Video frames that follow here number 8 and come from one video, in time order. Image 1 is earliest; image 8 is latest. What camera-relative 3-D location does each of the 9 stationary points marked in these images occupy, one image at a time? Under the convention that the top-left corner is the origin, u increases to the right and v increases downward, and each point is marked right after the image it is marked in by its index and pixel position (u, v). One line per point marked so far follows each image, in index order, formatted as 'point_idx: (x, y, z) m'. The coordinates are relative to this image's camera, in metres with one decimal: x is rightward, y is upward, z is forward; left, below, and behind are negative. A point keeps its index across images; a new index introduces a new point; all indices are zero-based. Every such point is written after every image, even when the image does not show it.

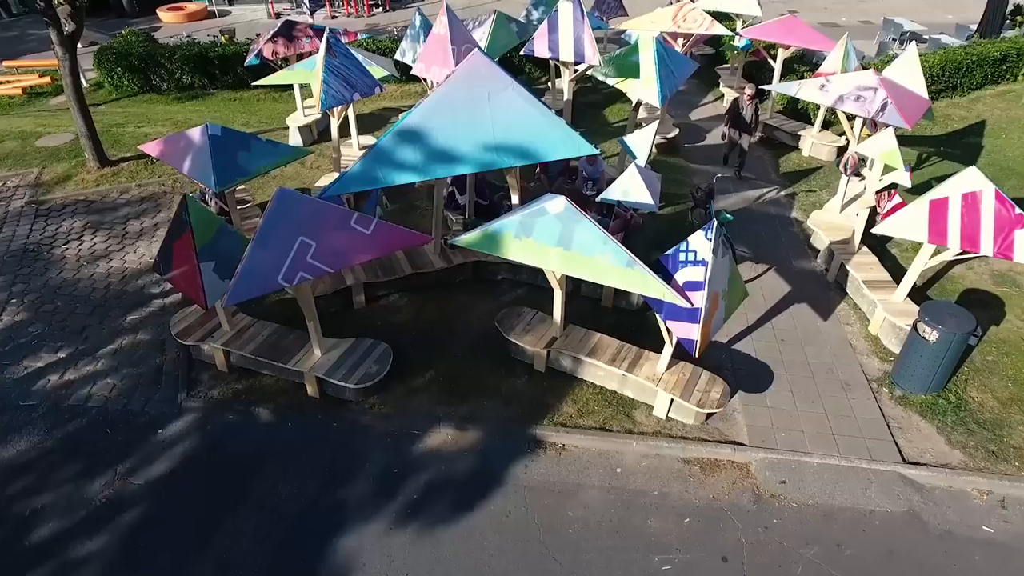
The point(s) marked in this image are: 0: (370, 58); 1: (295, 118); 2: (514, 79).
0: (-3.0, +4.8, +13.5) m
1: (-5.2, +4.1, +15.5) m
2: (0.0, +3.1, +9.6) m
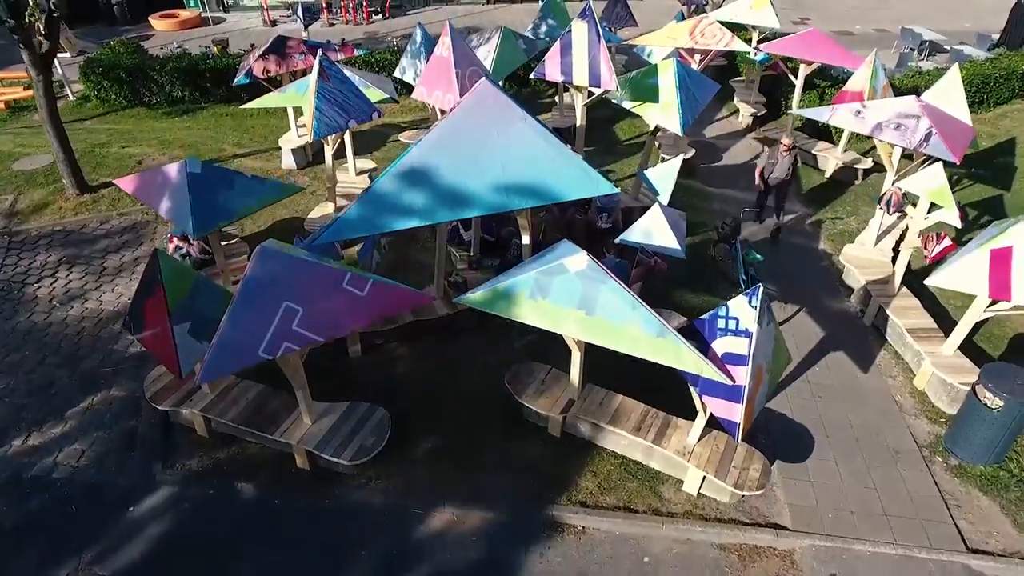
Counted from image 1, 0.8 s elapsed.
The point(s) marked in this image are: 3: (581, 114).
0: (-2.9, +4.1, +12.6) m
1: (-5.1, +3.4, +14.6) m
2: (+0.2, +2.4, +8.7) m
3: (+1.2, +3.1, +11.4) m
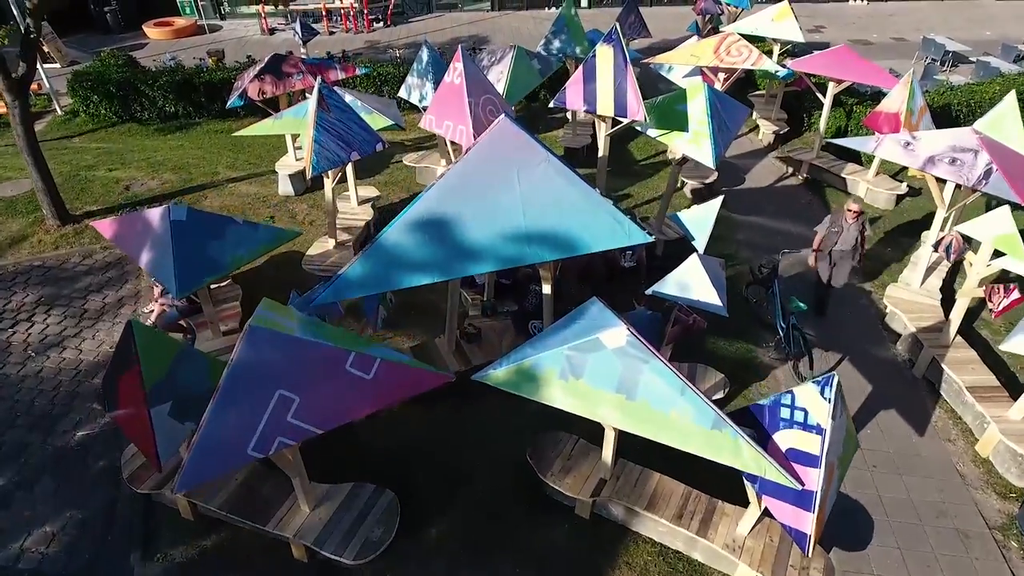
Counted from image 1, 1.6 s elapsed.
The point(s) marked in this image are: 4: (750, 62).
0: (-2.6, +3.4, +11.7) m
1: (-4.8, +2.7, +13.7) m
2: (+0.4, +1.6, +7.8) m
3: (+1.5, +2.3, +10.5) m
4: (+5.0, +4.7, +13.5) m
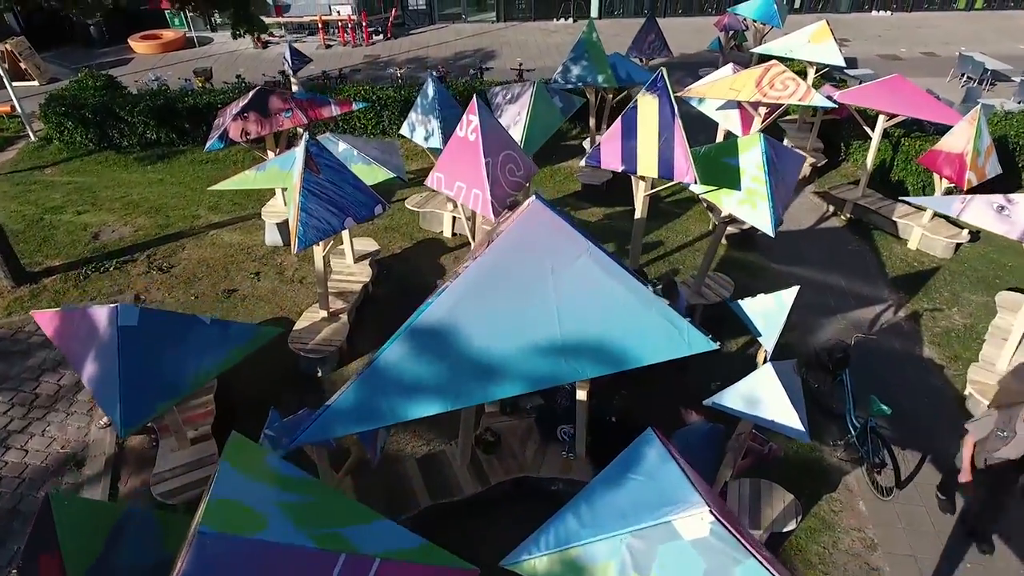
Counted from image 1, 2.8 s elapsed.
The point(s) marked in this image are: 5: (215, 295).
0: (-2.3, +2.2, +10.1) m
1: (-4.5, +1.5, +12.1) m
2: (+0.8, +0.5, +6.3) m
3: (+1.8, +1.2, +9.0) m
4: (+5.3, +3.5, +11.9) m
5: (-5.0, -0.1, +10.9) m
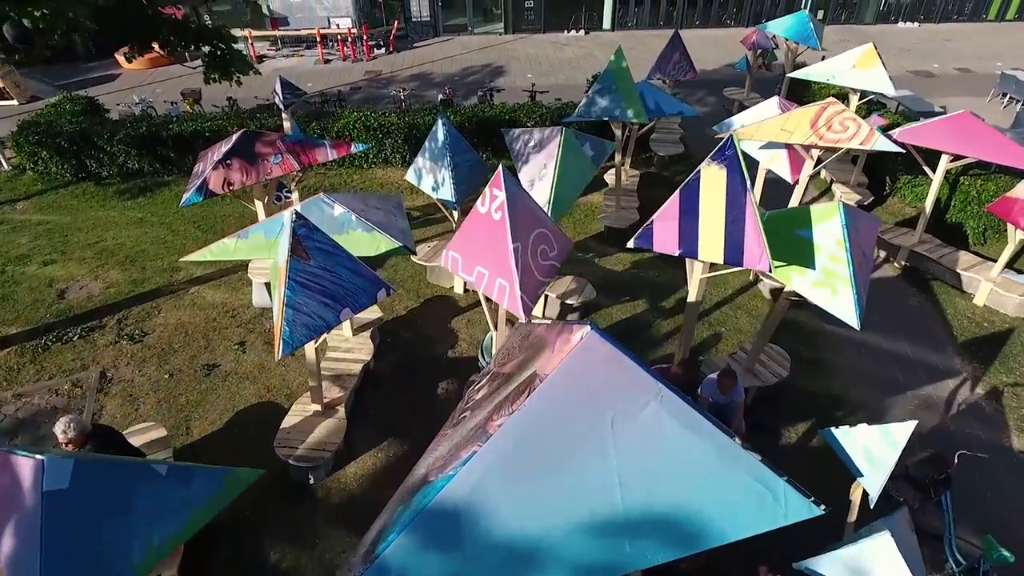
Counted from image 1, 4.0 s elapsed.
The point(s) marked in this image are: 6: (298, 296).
0: (-1.9, +1.1, +8.7) m
1: (-4.2, +0.4, +10.7) m
2: (+1.1, -0.7, +4.8) m
3: (+2.1, 0.0, +7.5) m
4: (+5.6, +2.4, +10.5) m
5: (-4.7, -1.2, +9.5) m
6: (-2.2, -0.1, +6.6) m
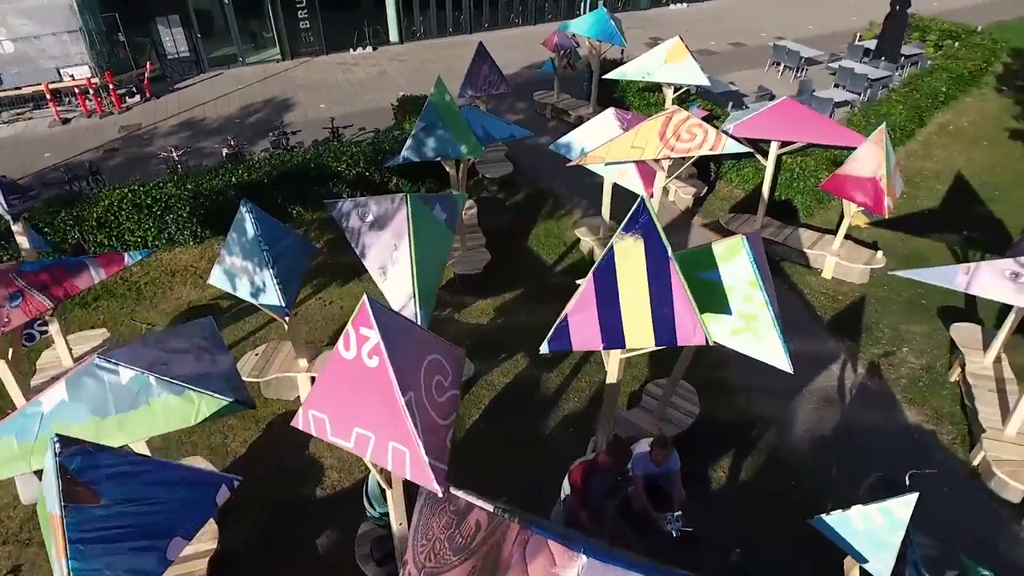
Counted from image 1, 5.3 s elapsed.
0: (-3.4, -0.7, +6.3) m
1: (-5.8, -1.9, +7.7) m
2: (+0.9, -1.6, +3.4) m
3: (+1.0, -0.8, +6.3) m
4: (+3.0, +2.2, +10.0) m
5: (-5.7, -3.5, +6.4) m
6: (-2.8, -1.8, +4.3) m
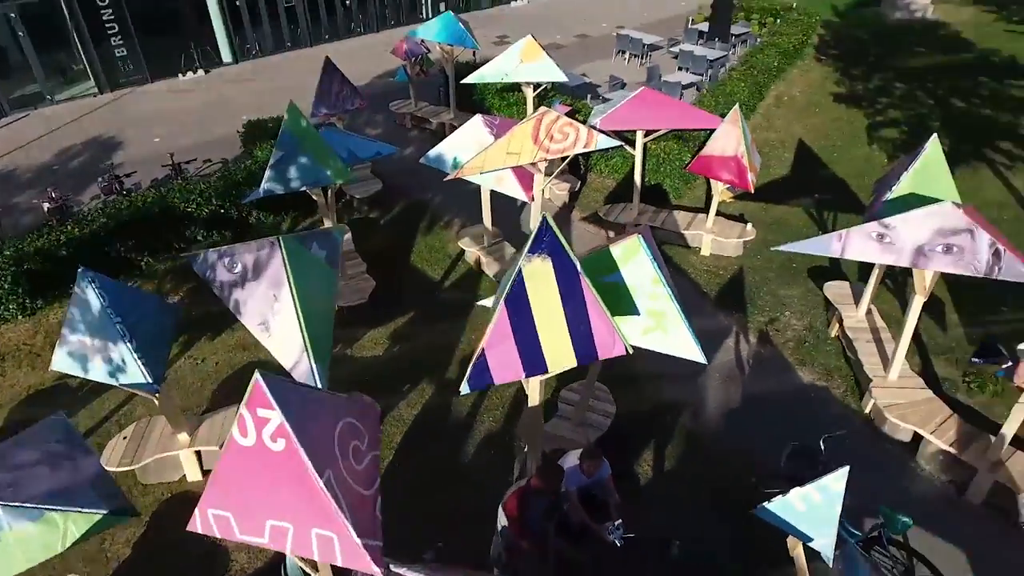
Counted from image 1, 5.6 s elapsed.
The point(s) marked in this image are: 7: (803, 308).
0: (-4.0, -1.5, +5.2) m
1: (-6.5, -3.1, +6.1) m
2: (+0.8, -1.7, +3.2) m
3: (+0.3, -1.0, +6.0) m
4: (+1.1, +2.2, +10.0) m
5: (-5.9, -4.7, +5.0) m
6: (-2.9, -2.5, +3.3) m
7: (+4.9, -0.6, +10.9) m
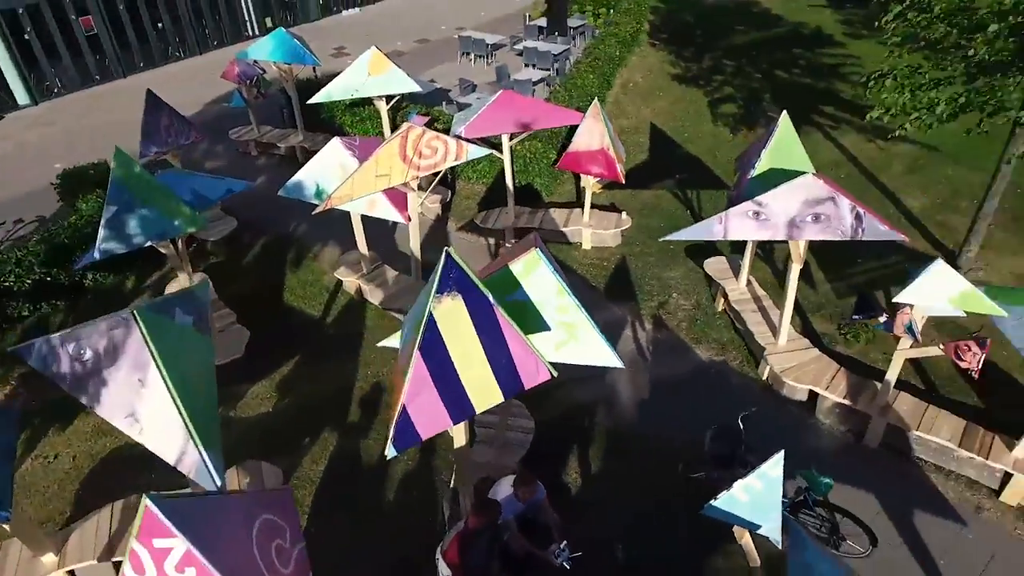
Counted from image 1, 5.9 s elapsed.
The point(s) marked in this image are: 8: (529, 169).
0: (-4.3, -2.5, +4.0) m
1: (-6.6, -4.4, +4.4) m
2: (+0.8, -1.9, +3.0) m
3: (-0.4, -1.2, +5.6) m
4: (-0.9, +2.0, +9.6) m
5: (-5.5, -5.9, +3.5) m
6: (-2.7, -3.2, +2.4) m
7: (+3.1, -0.2, +11.3) m
8: (+0.4, +2.5, +13.5) m
